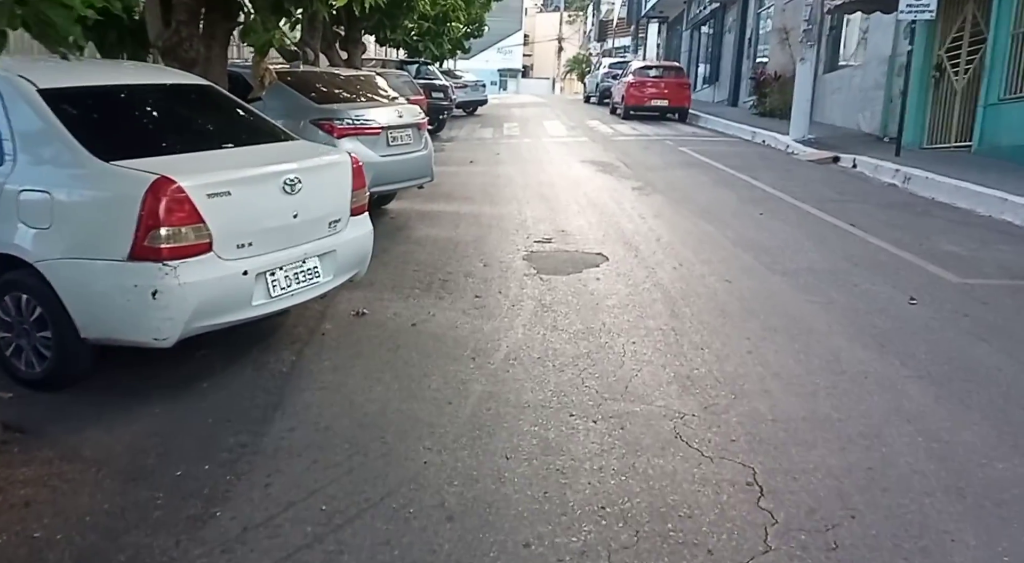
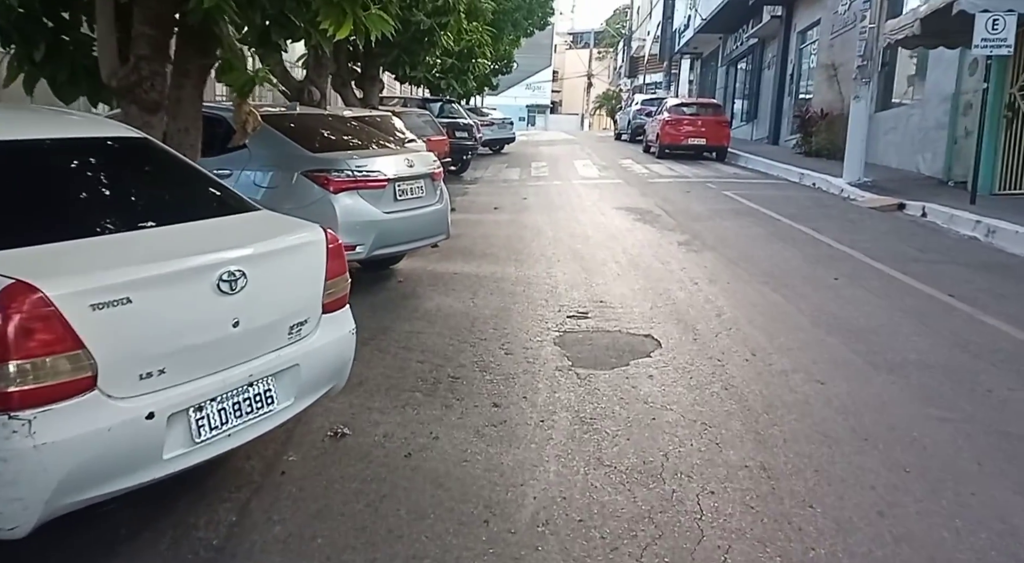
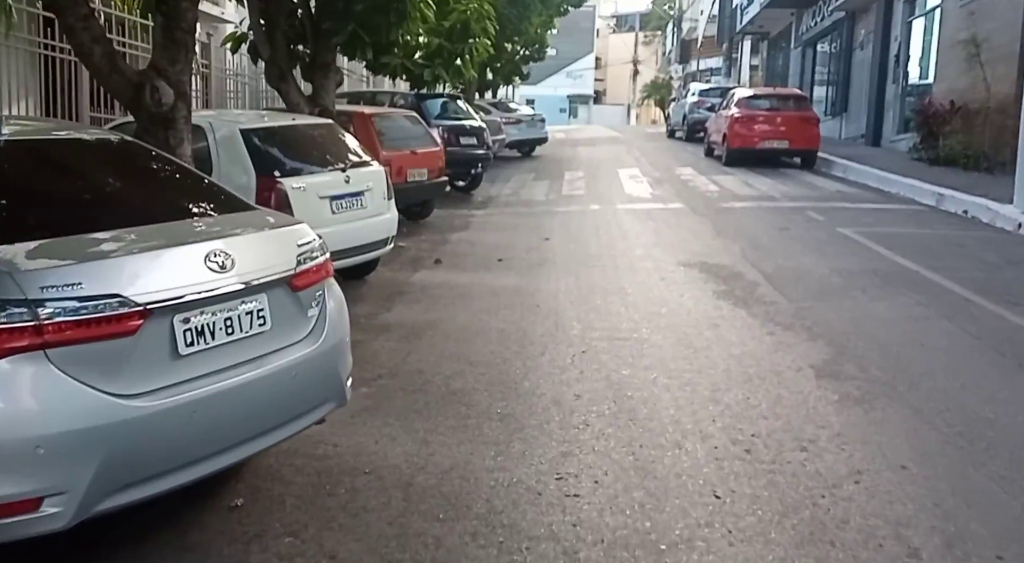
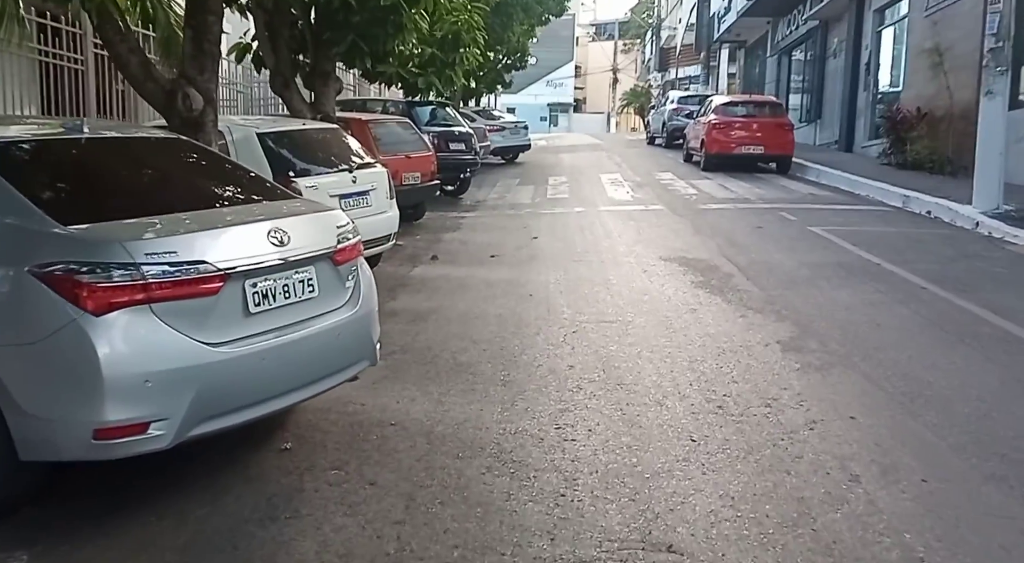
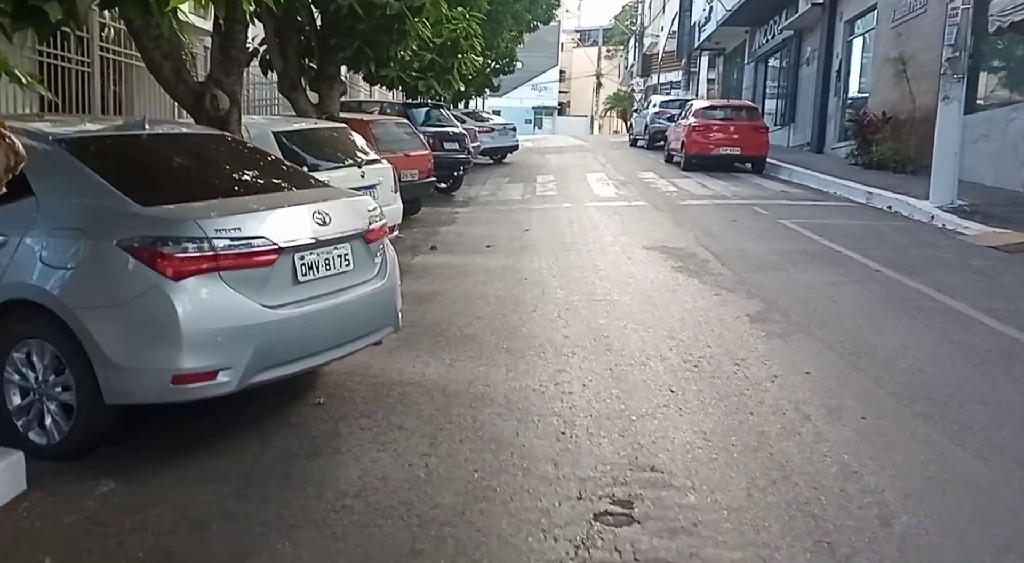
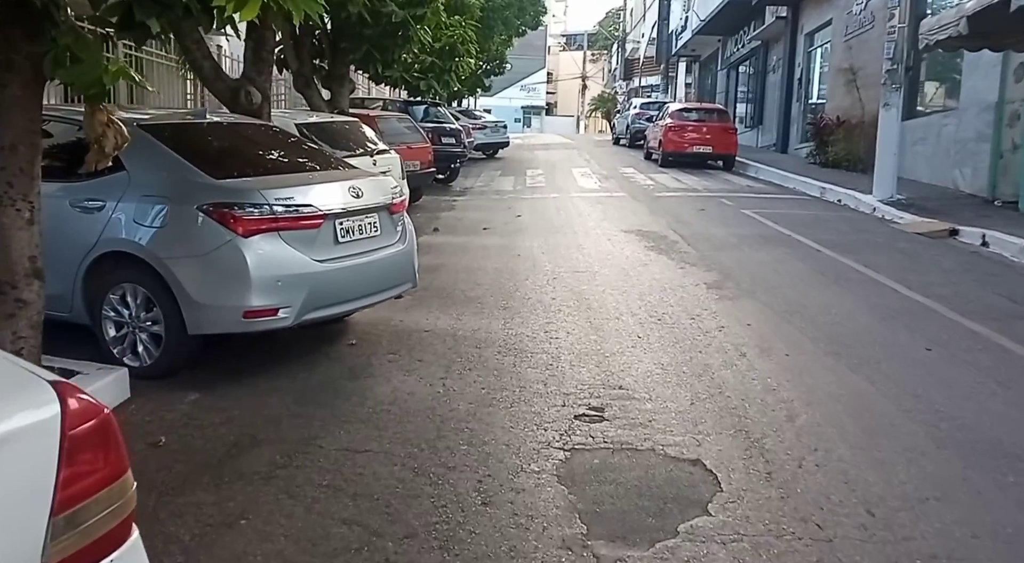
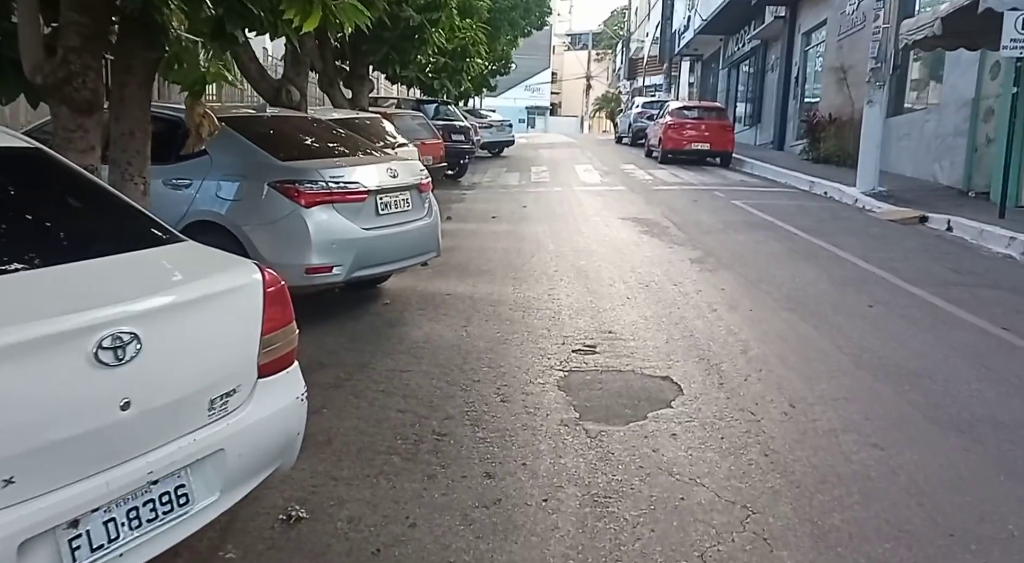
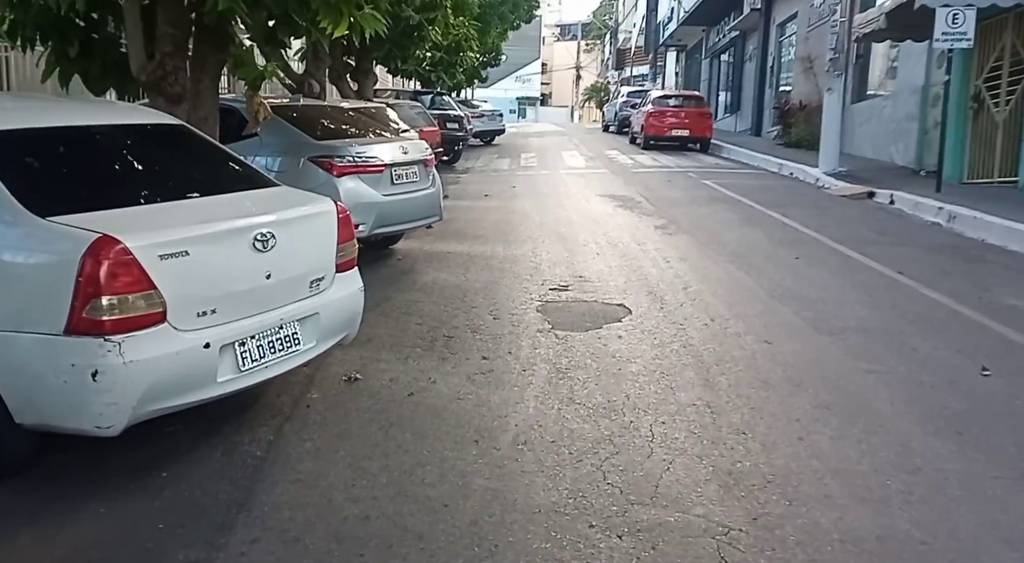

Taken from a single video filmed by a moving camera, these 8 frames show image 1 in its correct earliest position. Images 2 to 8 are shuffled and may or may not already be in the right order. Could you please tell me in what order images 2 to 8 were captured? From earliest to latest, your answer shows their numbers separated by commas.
8, 2, 7, 6, 5, 4, 3
